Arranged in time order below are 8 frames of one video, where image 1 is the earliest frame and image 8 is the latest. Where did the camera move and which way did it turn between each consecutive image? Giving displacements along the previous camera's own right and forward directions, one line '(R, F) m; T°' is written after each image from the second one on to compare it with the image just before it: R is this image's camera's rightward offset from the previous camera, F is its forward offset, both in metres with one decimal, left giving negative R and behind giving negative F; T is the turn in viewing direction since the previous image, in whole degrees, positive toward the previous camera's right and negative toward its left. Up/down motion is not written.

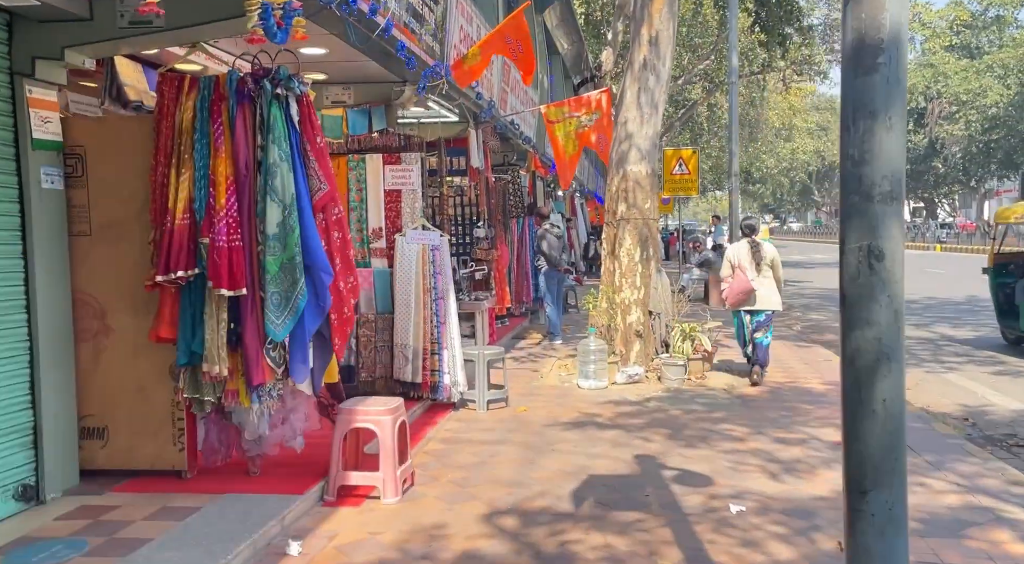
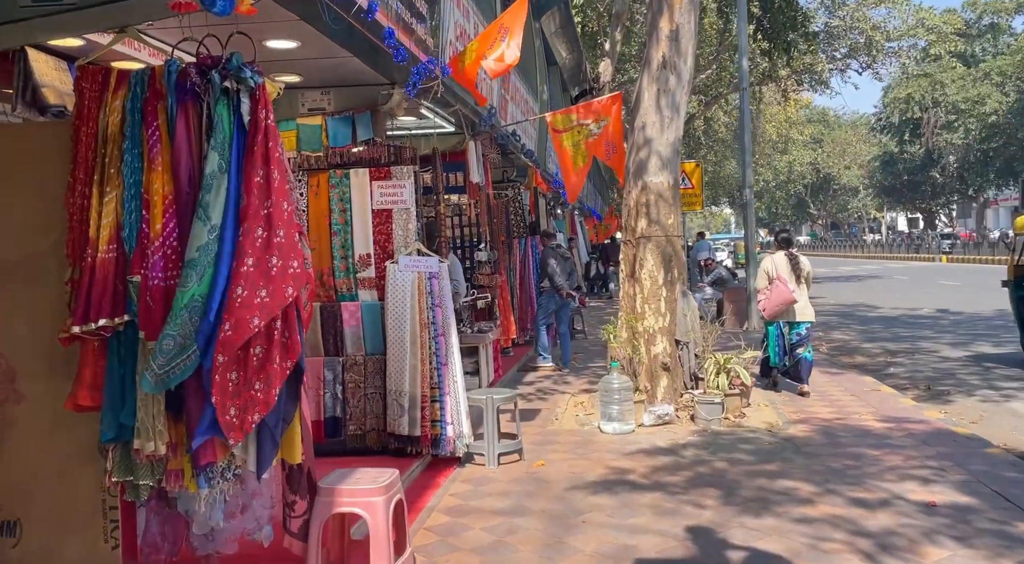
(-0.1, +1.1) m; 0°
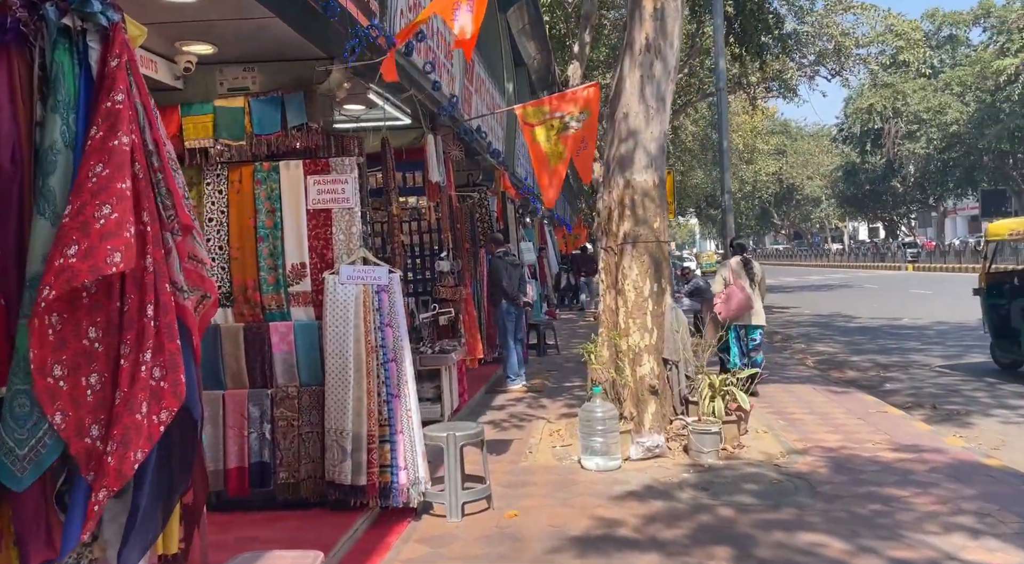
(0.0, +1.1) m; +2°
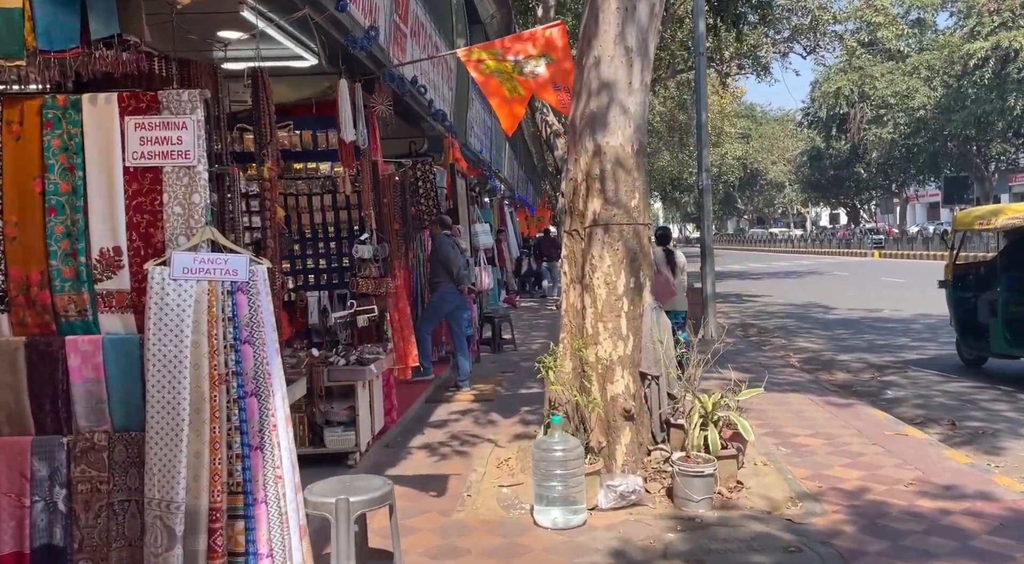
(+0.2, +1.7) m; +2°
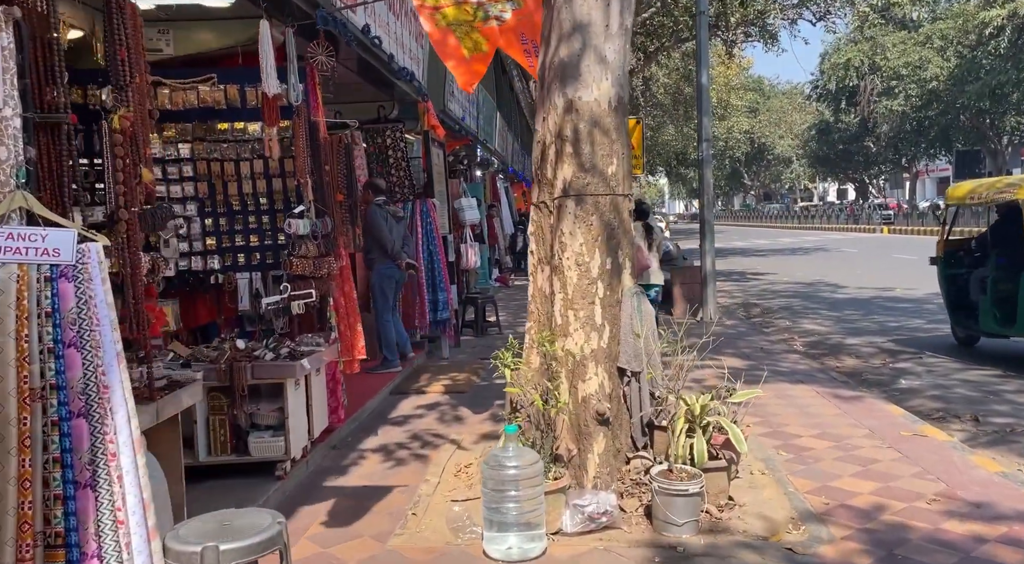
(+0.3, +0.9) m; 0°
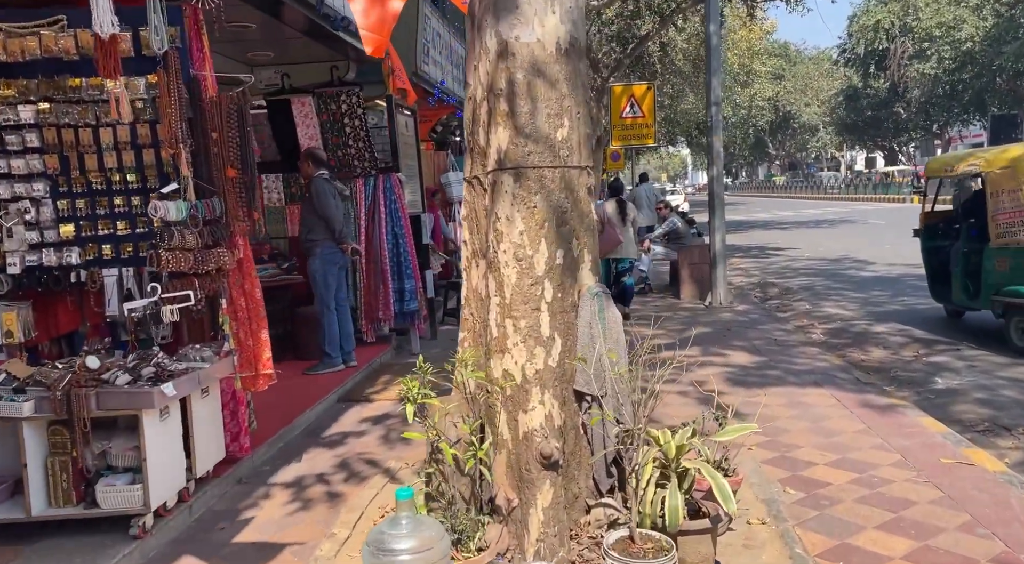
(+0.4, +1.2) m; -1°
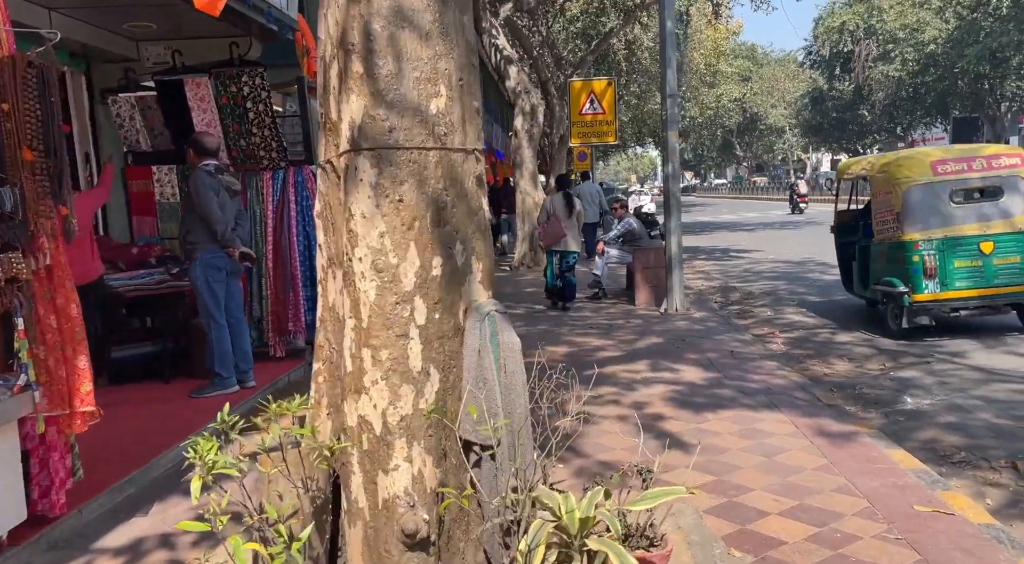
(+0.3, +0.9) m; +2°
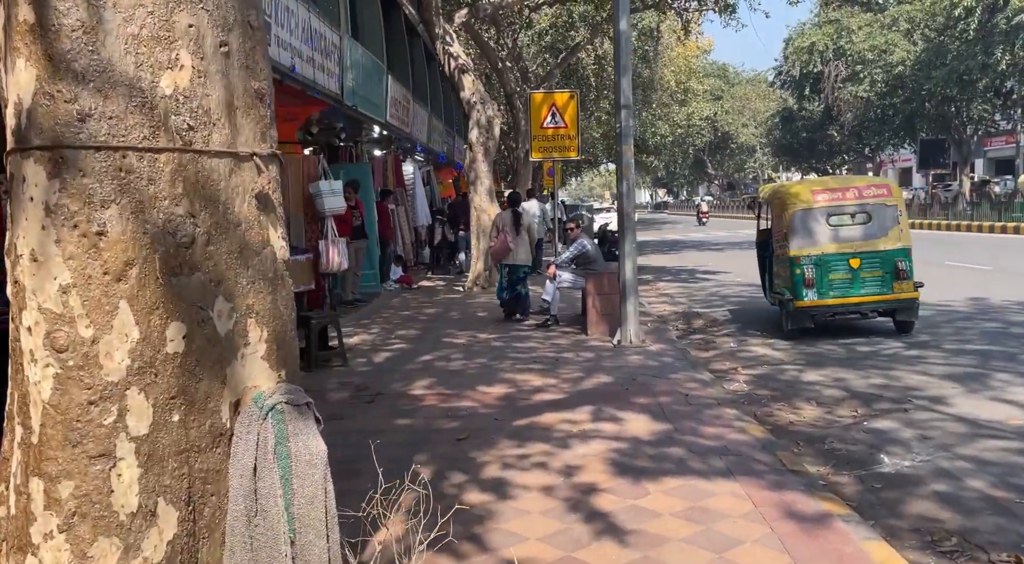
(+0.4, +1.1) m; +2°
